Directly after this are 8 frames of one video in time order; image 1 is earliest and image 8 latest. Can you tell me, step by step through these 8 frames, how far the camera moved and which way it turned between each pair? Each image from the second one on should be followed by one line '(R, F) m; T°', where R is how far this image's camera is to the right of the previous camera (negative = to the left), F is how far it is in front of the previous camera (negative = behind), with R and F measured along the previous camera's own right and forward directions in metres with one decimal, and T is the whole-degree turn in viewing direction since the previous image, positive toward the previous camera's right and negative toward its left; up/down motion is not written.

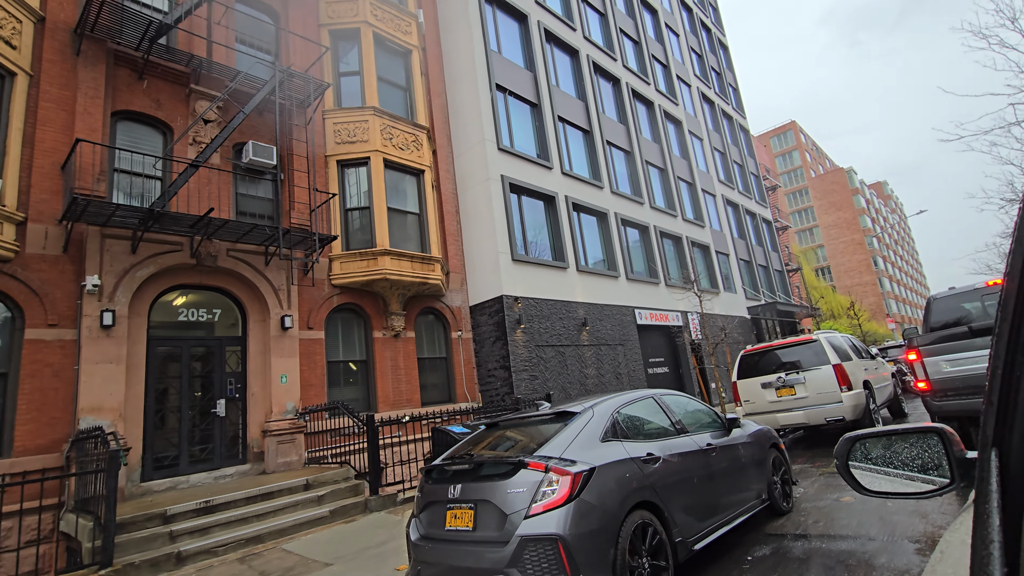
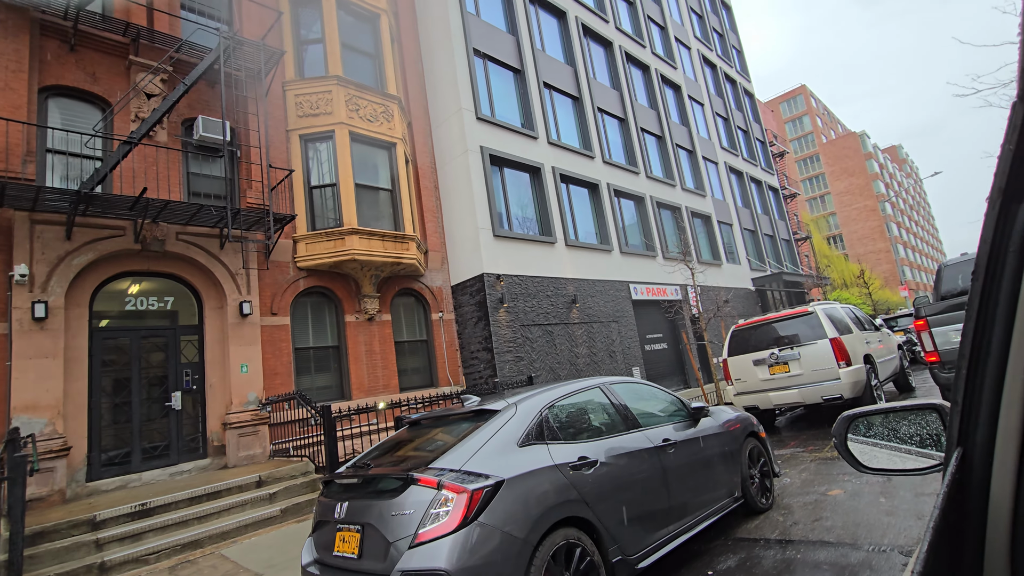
(+0.7, +0.7) m; -1°
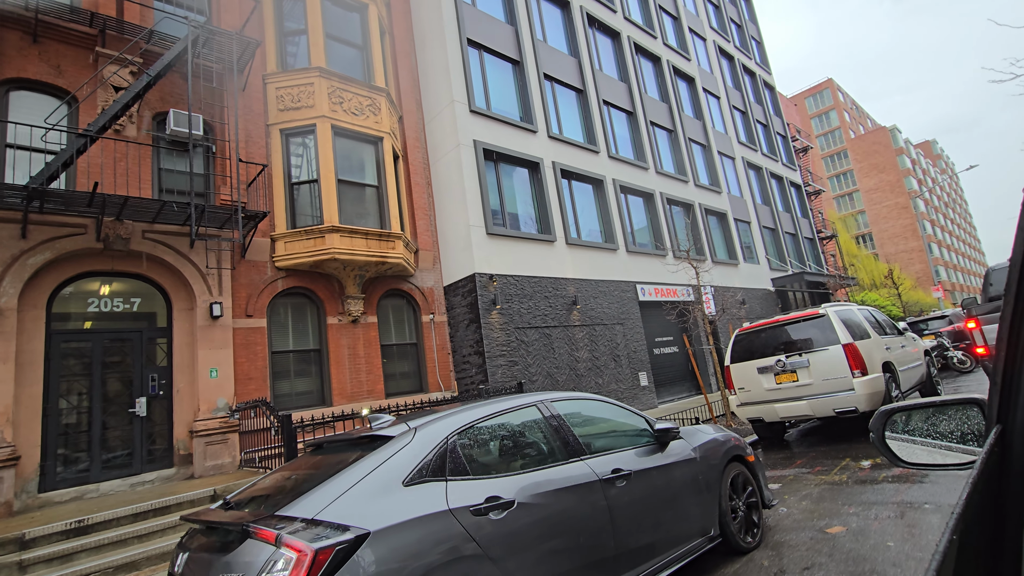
(+0.7, +0.7) m; -2°
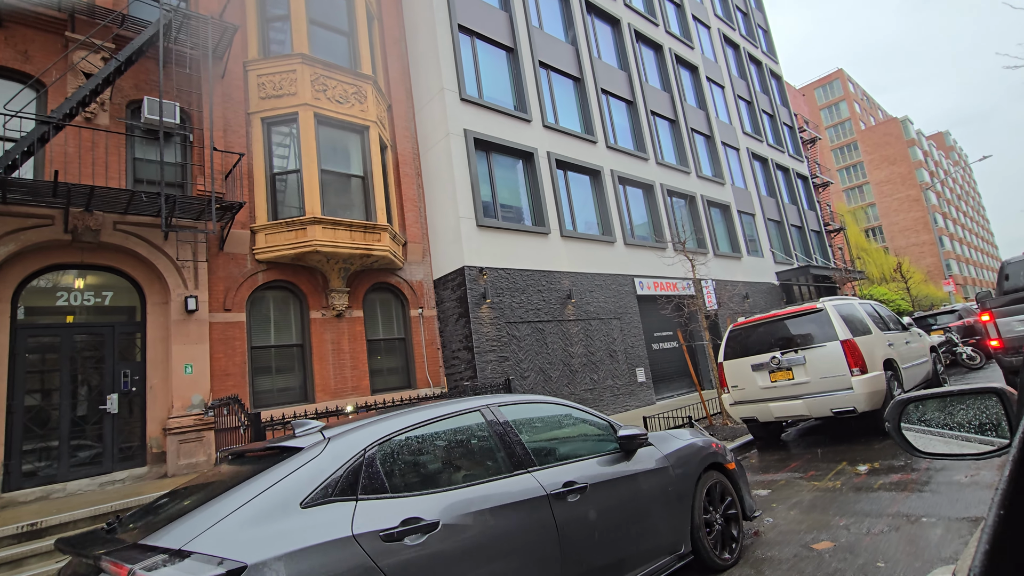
(+0.4, +0.4) m; -1°
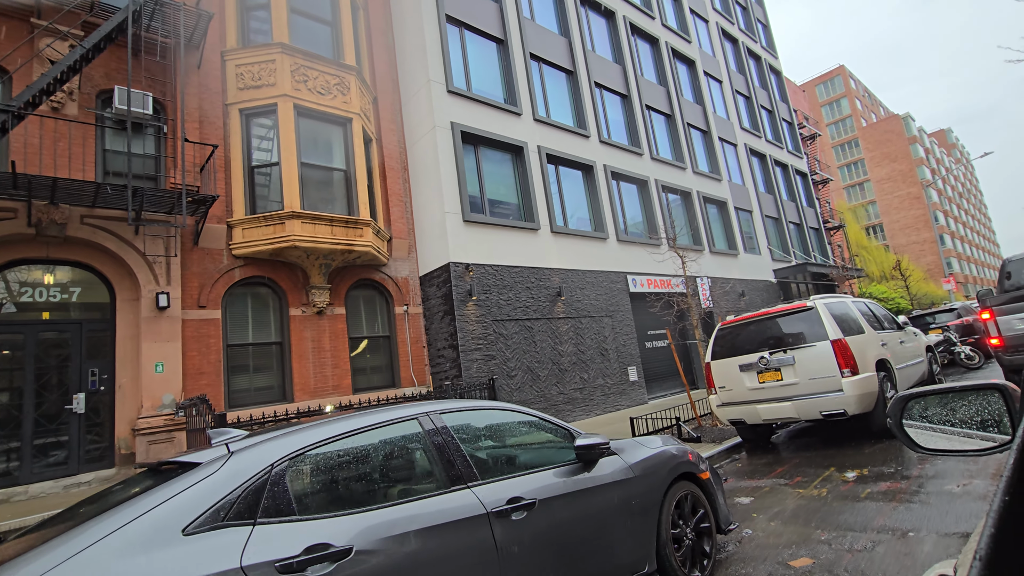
(+0.3, +0.3) m; 0°
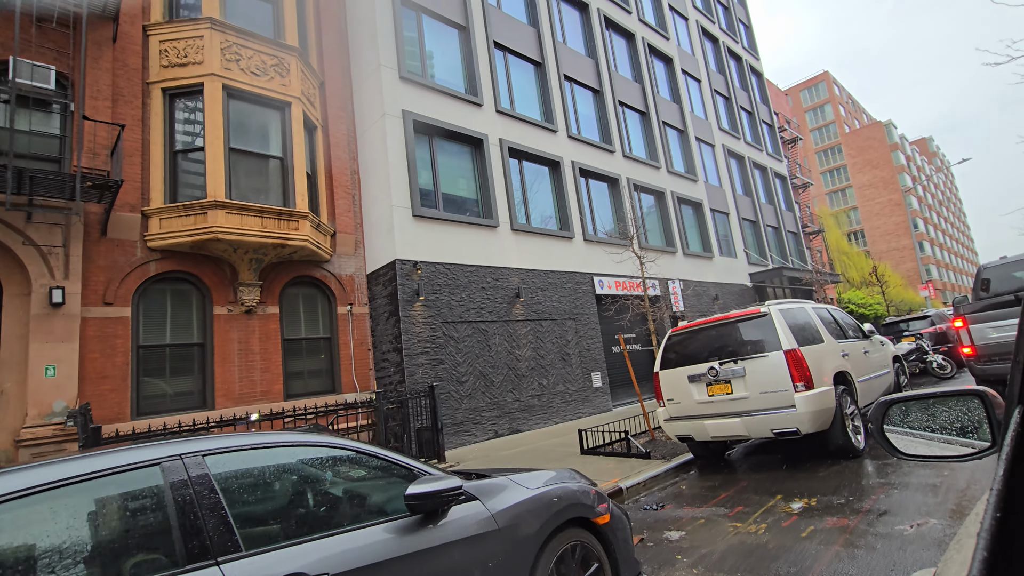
(+0.8, +0.7) m; +1°
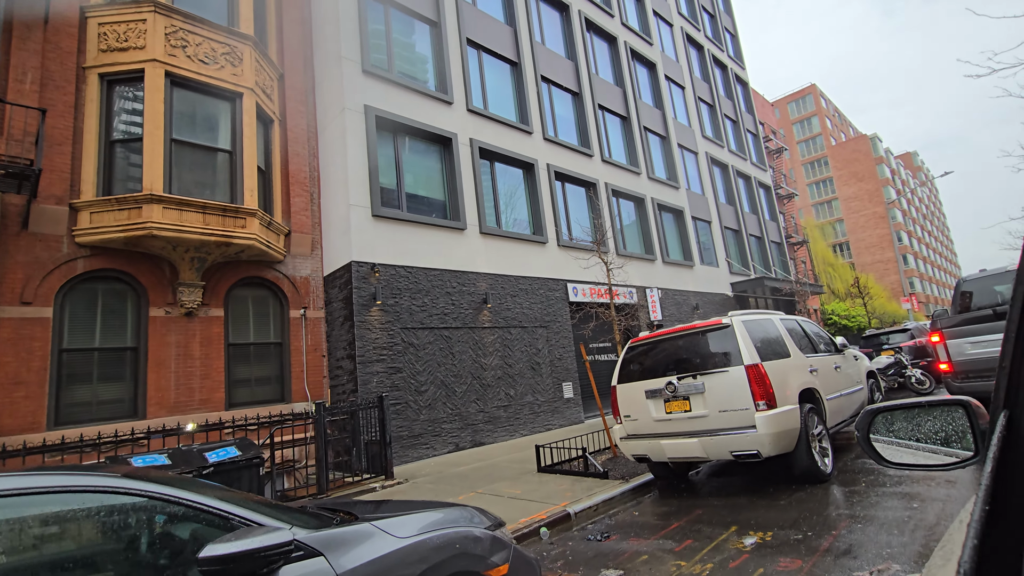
(+0.5, +0.5) m; +1°
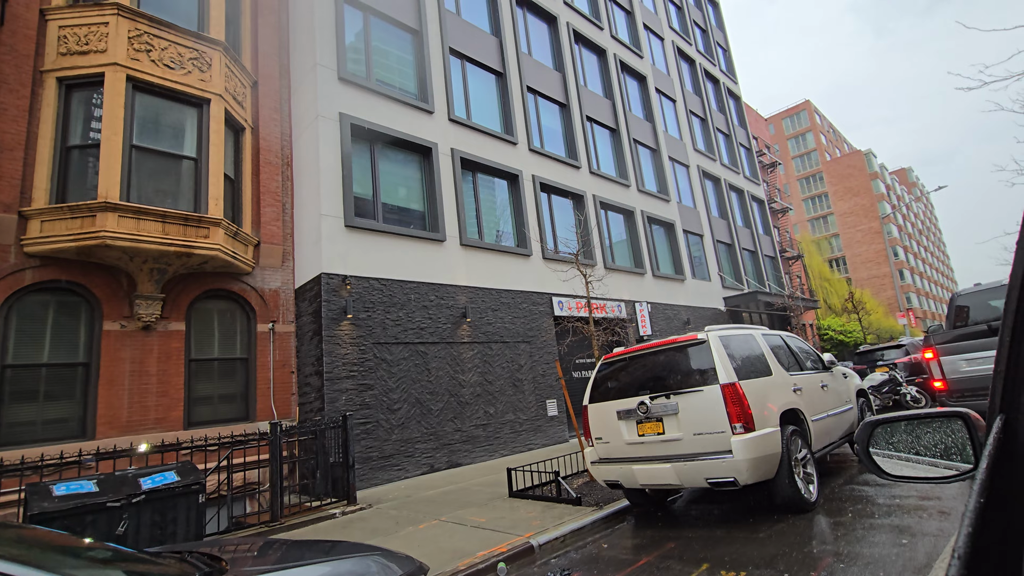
(+0.4, +0.4) m; 0°
